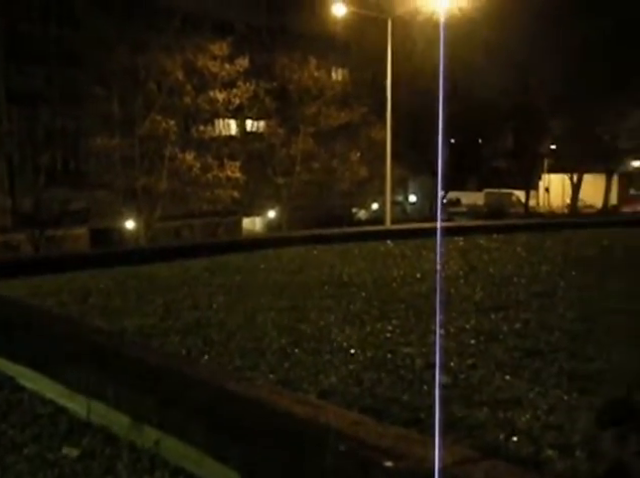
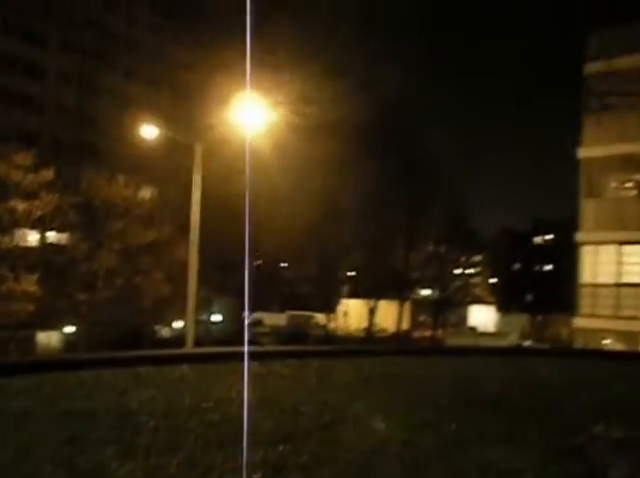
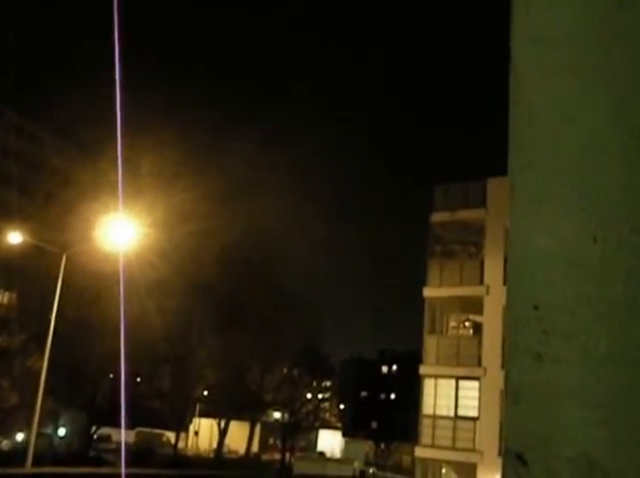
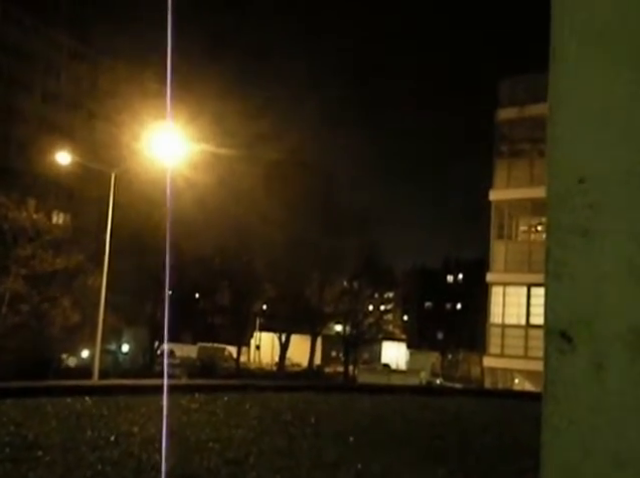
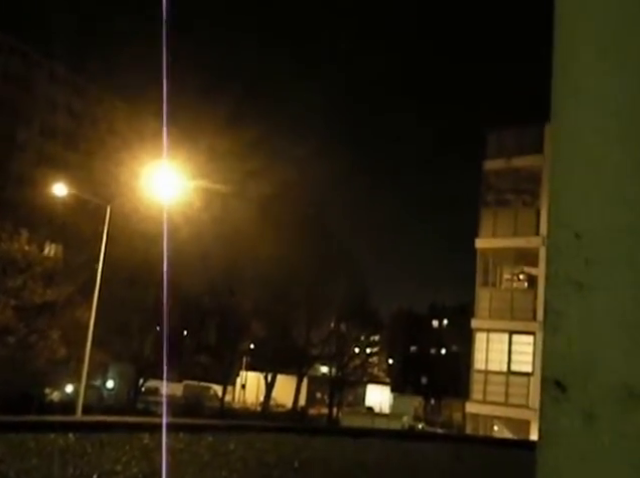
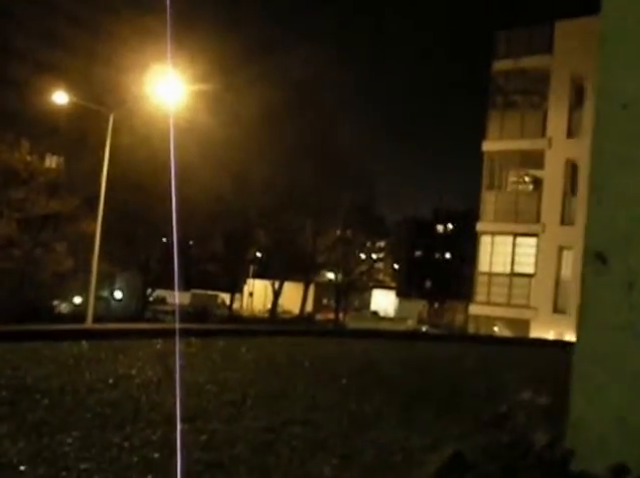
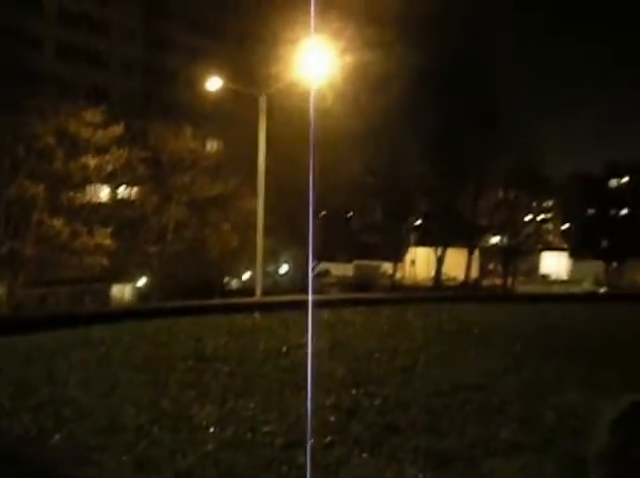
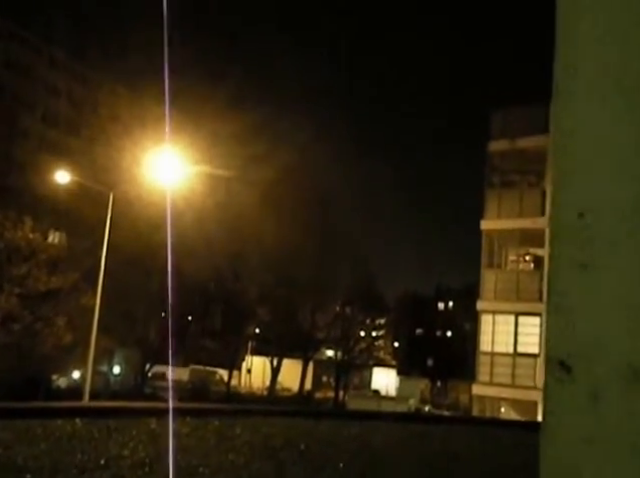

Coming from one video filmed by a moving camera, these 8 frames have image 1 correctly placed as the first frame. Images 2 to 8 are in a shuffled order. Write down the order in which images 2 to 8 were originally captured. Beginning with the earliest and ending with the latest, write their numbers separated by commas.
7, 2, 6, 4, 8, 5, 3
